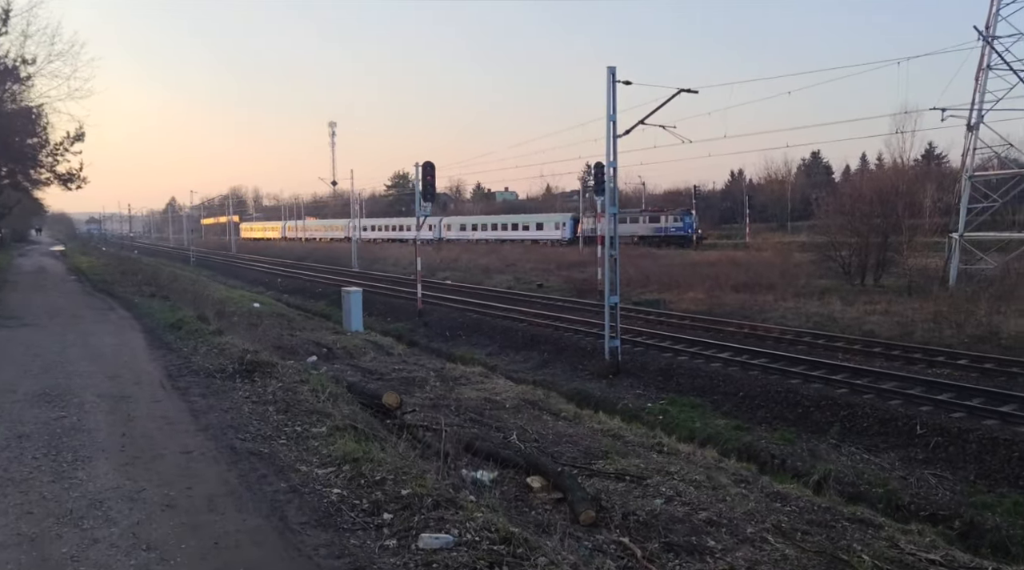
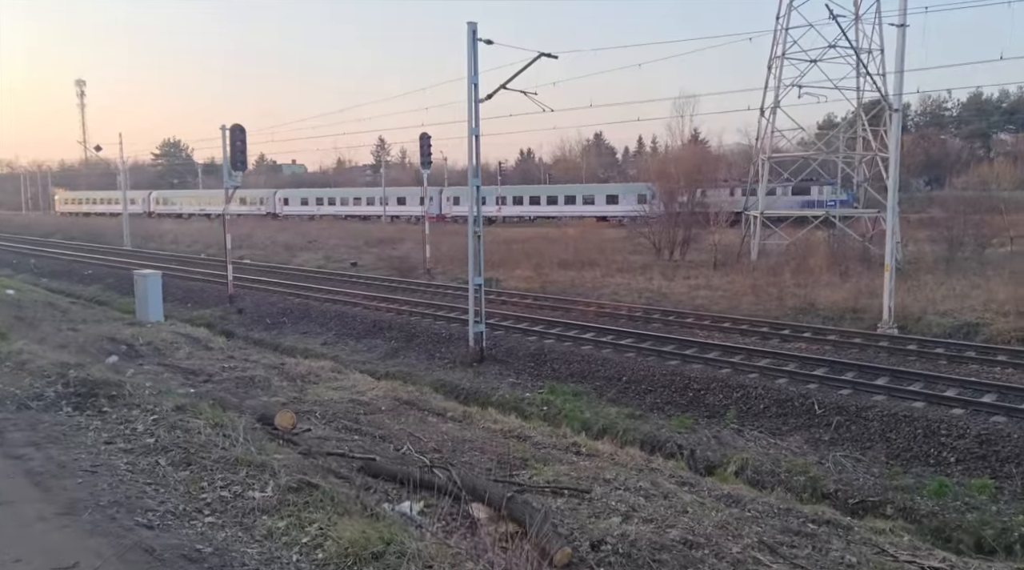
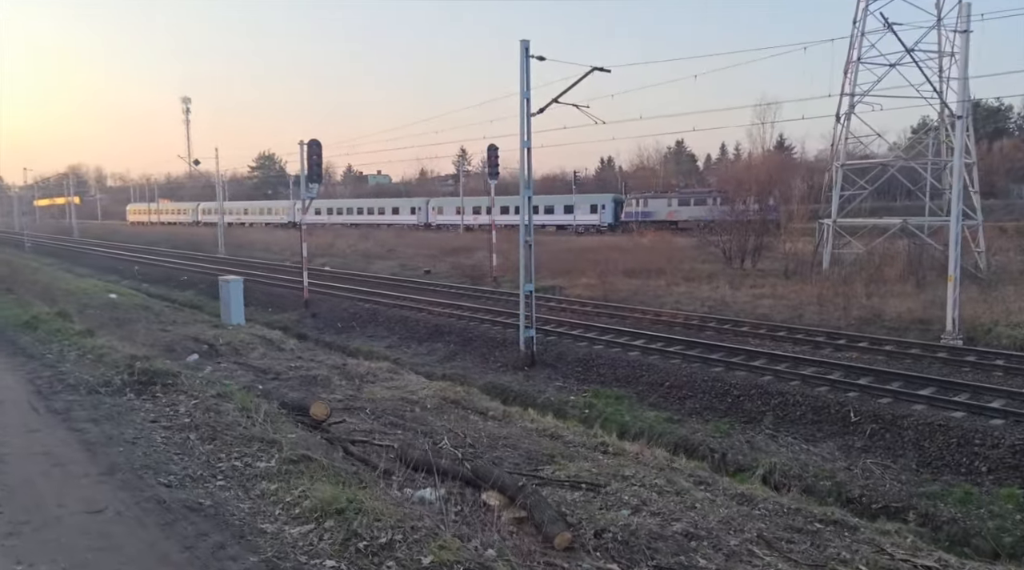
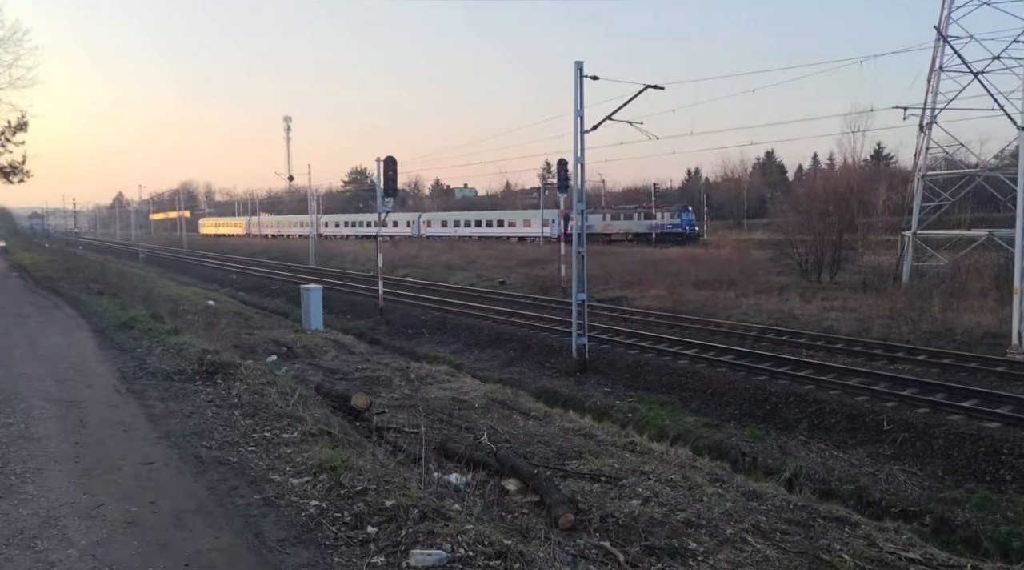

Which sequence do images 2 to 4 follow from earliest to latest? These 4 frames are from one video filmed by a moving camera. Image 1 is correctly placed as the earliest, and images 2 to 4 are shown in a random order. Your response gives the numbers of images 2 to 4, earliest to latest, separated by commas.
4, 3, 2
